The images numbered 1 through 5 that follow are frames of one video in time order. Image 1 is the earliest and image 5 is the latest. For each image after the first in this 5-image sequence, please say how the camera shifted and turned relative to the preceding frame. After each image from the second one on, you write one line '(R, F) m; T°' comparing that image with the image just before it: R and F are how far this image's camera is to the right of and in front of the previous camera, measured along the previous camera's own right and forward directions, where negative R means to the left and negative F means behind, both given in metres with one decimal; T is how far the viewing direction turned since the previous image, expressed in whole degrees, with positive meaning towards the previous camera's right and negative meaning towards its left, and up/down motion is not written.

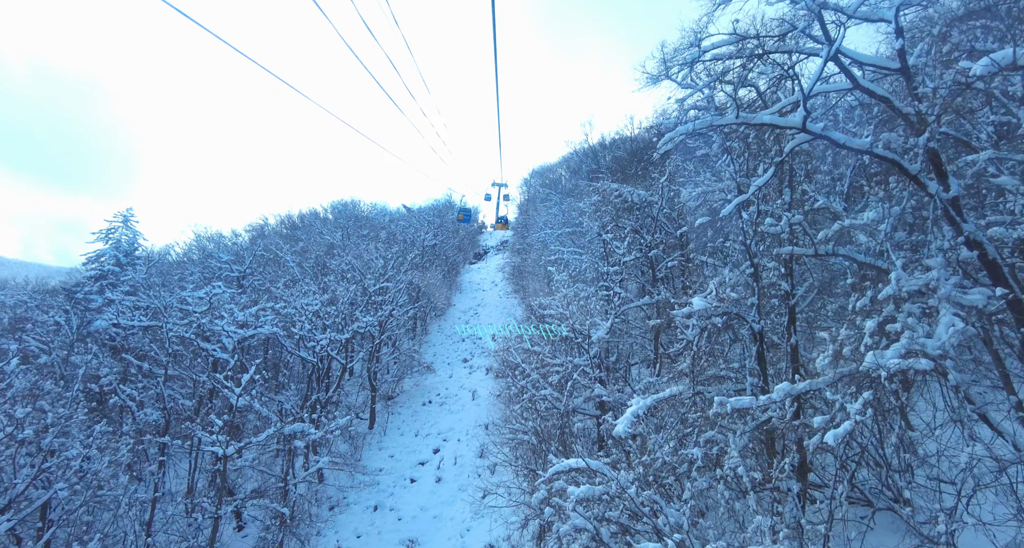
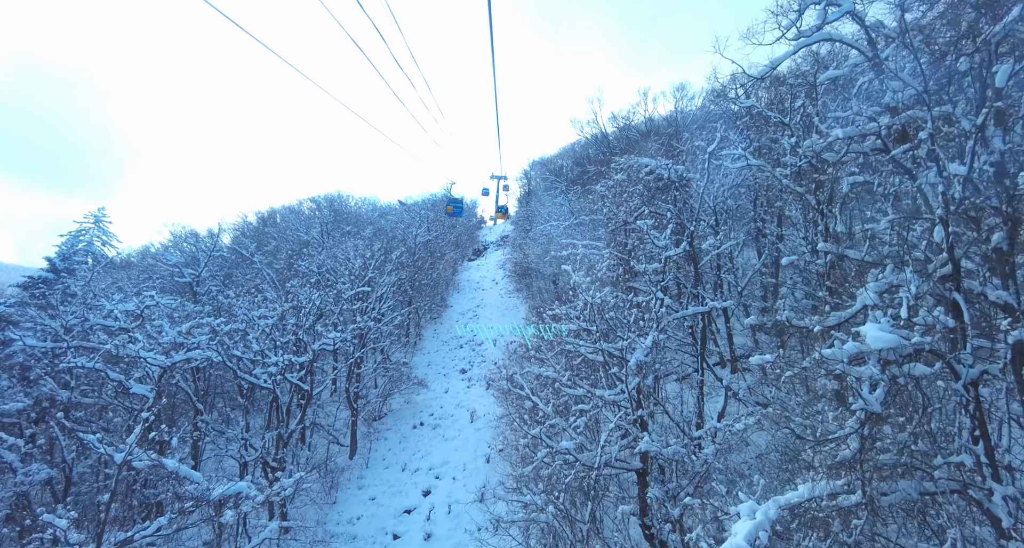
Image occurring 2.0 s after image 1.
(-0.1, +2.6) m; 0°
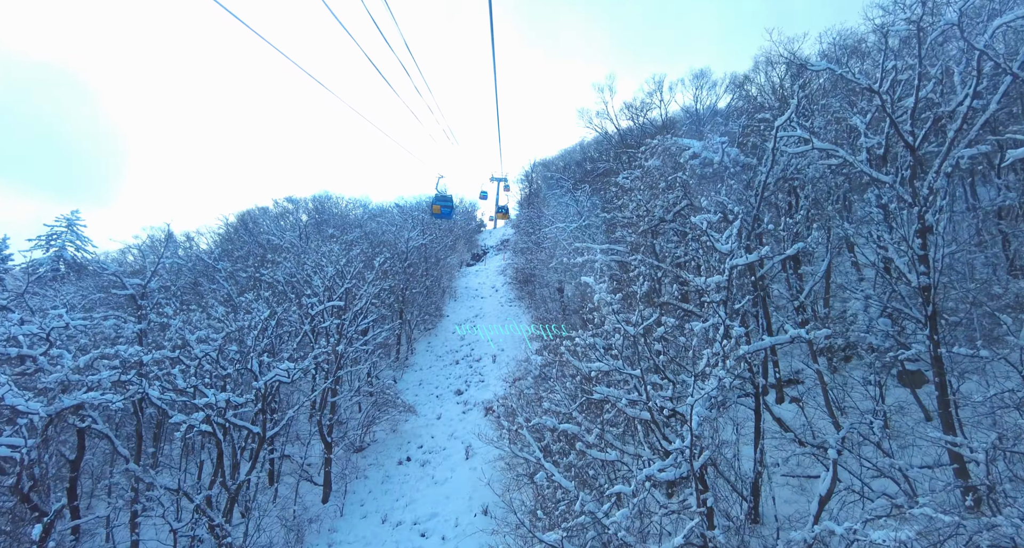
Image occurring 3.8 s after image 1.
(-0.1, +2.2) m; 0°
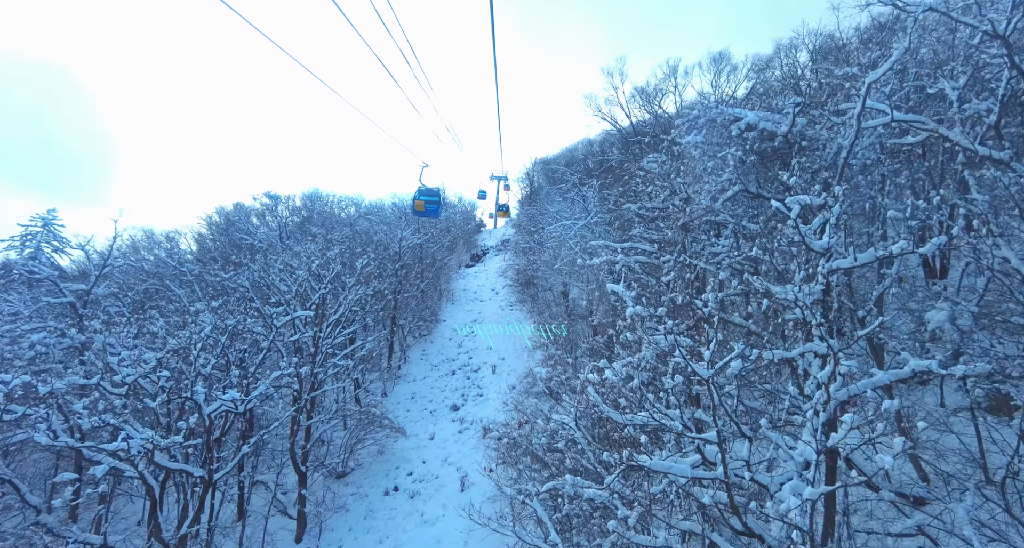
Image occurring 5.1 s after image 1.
(0.0, +1.6) m; 0°
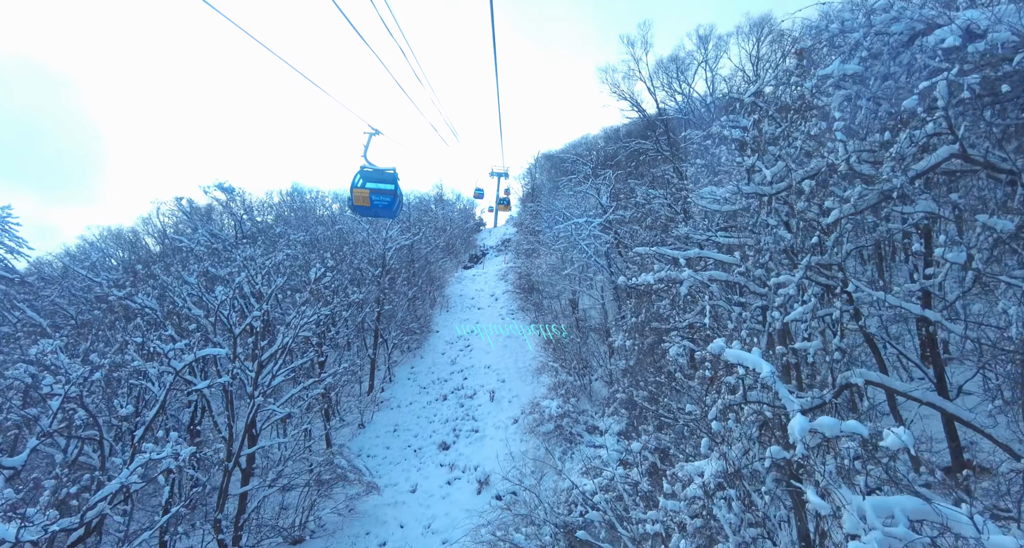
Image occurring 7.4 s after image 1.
(0.0, +2.8) m; 0°
